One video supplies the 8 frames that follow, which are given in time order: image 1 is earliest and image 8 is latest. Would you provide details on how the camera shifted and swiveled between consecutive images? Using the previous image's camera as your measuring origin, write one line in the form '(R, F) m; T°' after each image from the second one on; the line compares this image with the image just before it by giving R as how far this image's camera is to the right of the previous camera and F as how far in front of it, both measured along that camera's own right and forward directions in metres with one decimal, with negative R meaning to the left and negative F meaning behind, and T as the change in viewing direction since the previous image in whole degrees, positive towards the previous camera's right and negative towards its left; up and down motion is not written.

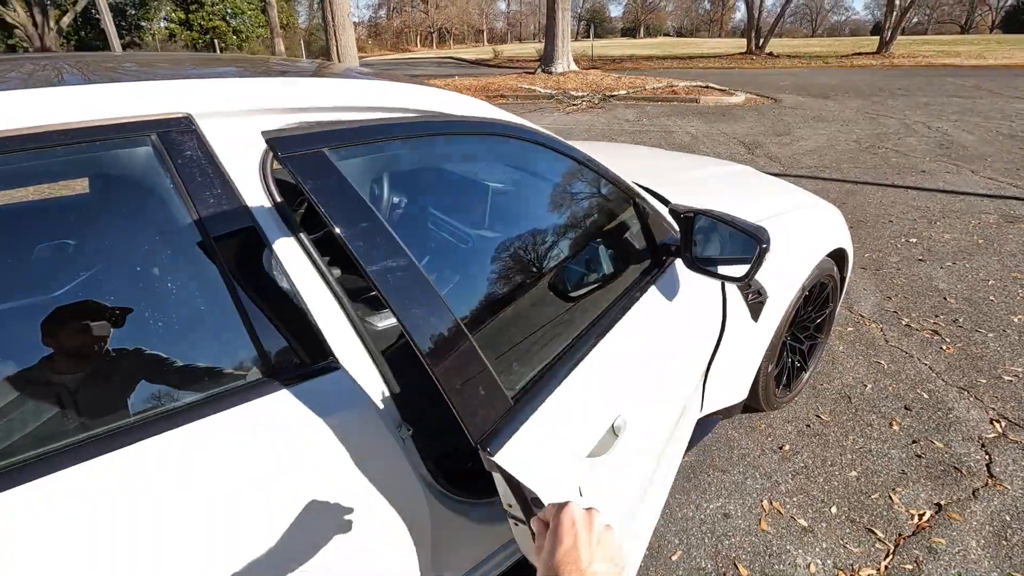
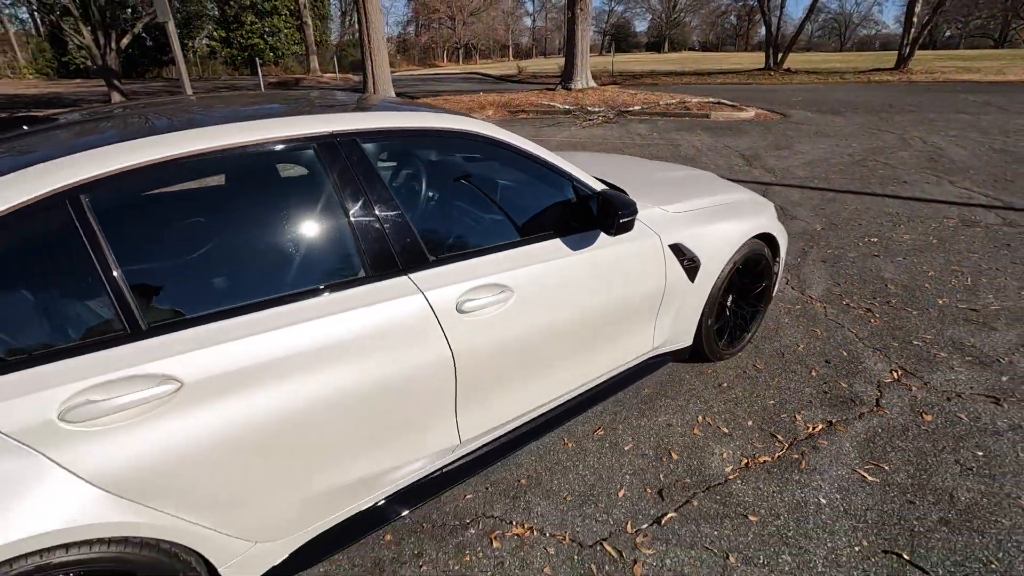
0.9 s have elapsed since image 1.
(+0.1, -0.7) m; -2°
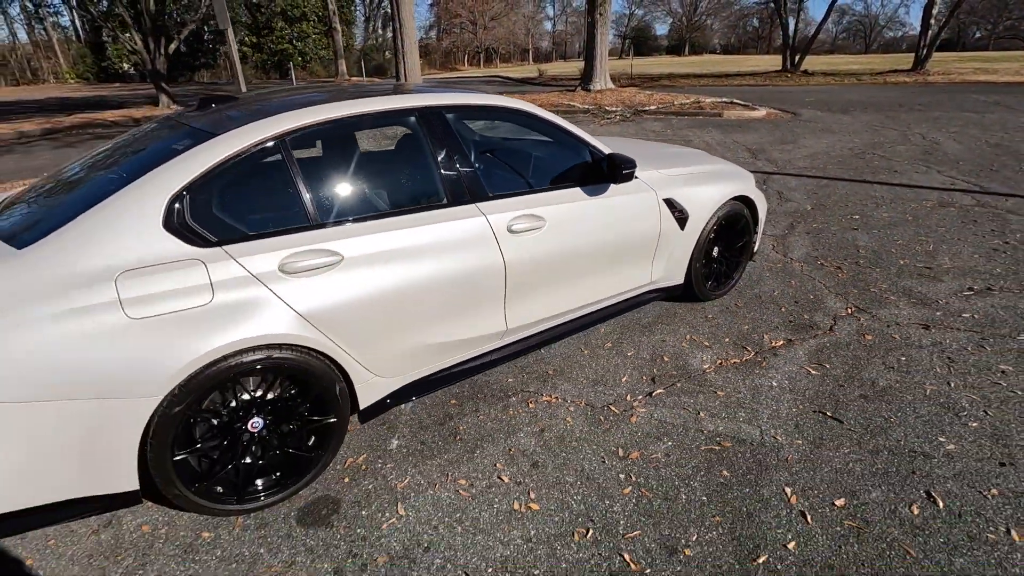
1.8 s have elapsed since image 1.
(-0.1, -0.8) m; -2°
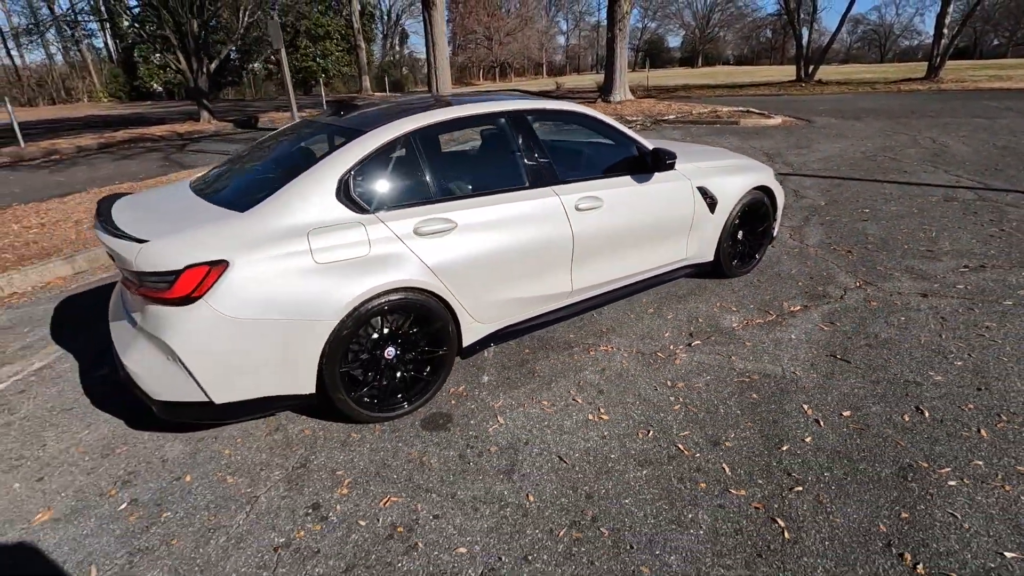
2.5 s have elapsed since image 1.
(-0.3, -0.6) m; -1°
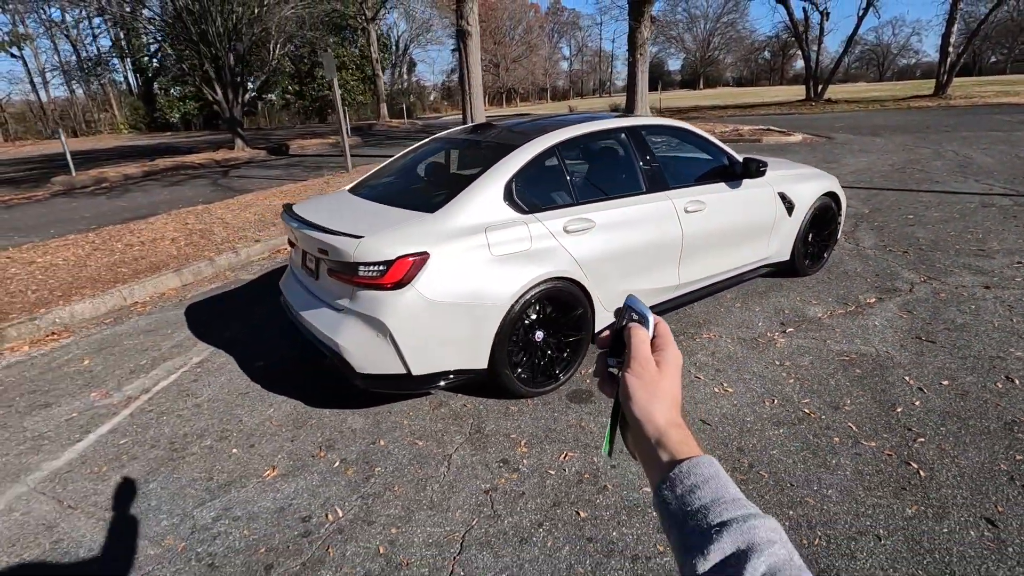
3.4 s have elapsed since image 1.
(-0.8, -0.4) m; -1°
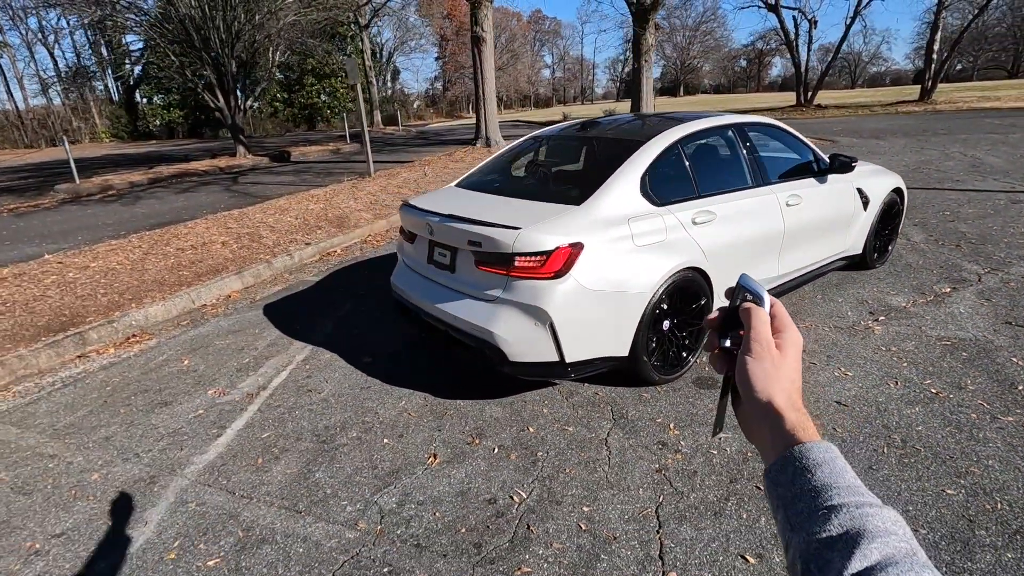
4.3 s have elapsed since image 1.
(-0.9, -0.1) m; +2°
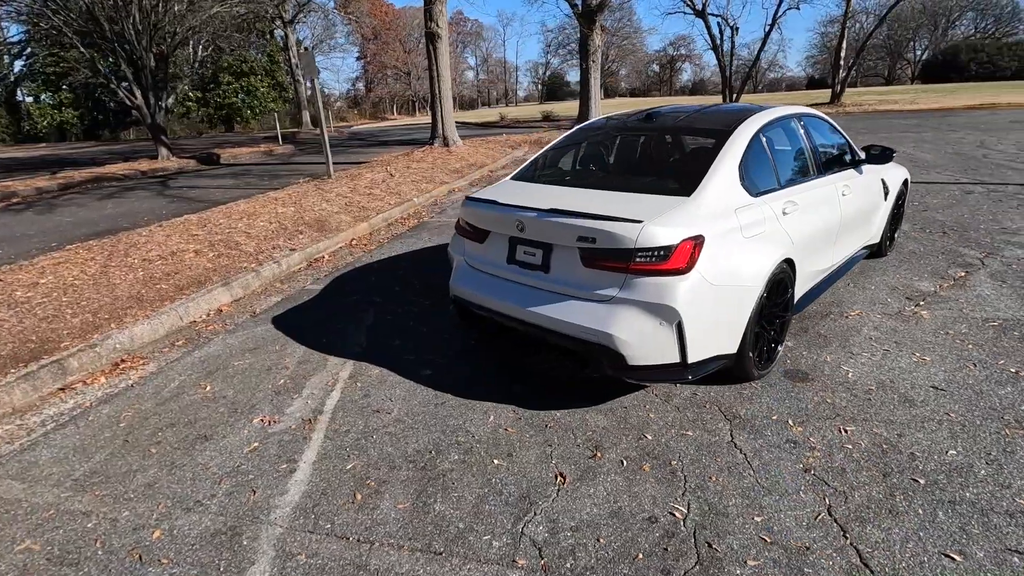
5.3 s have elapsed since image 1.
(-0.9, +0.3) m; +8°
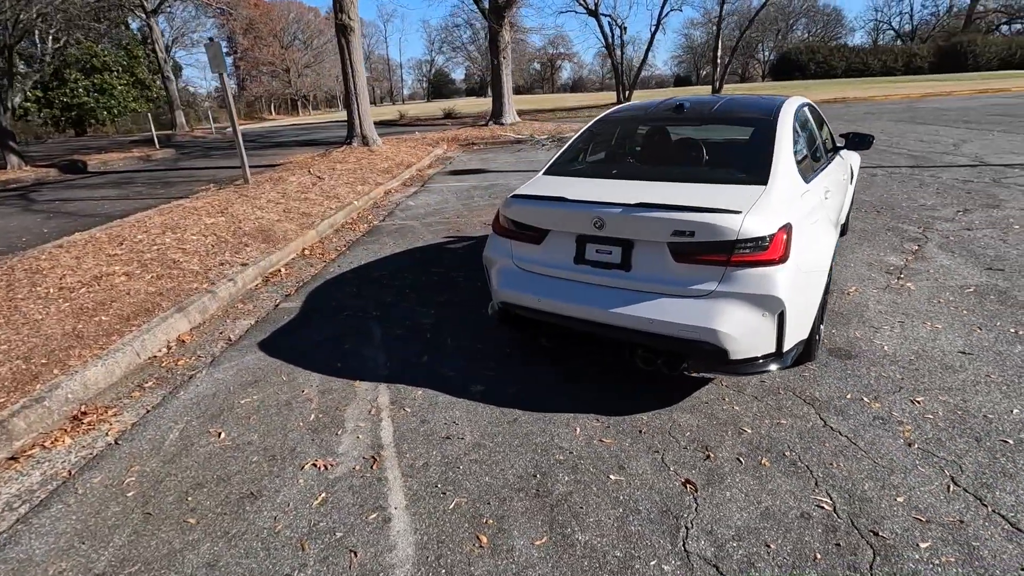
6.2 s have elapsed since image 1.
(-0.9, +0.3) m; +11°
